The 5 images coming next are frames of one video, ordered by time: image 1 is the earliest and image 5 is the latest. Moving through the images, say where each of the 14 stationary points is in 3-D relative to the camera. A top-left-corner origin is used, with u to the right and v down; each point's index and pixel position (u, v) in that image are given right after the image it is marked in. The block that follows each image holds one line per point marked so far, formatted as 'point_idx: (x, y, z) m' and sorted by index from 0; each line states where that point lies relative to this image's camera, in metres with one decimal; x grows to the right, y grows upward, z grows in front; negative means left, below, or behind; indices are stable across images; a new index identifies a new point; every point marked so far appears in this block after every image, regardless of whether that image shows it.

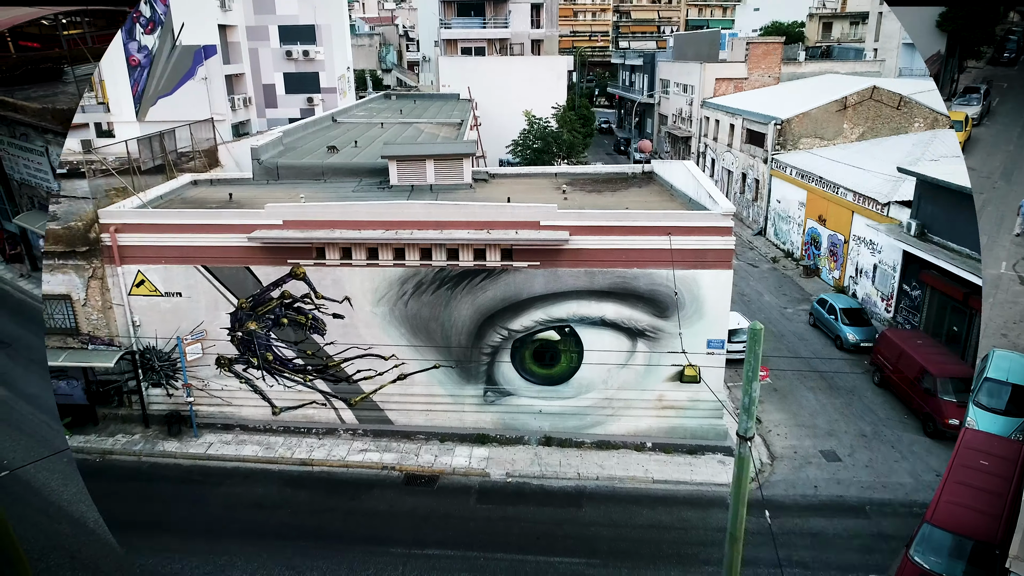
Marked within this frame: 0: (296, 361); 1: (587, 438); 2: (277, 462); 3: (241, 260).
0: (-4.7, -1.6, +14.7) m
1: (+1.6, -3.2, +14.6) m
2: (-4.9, -3.6, +14.1) m
3: (-5.6, +0.6, +14.0) m
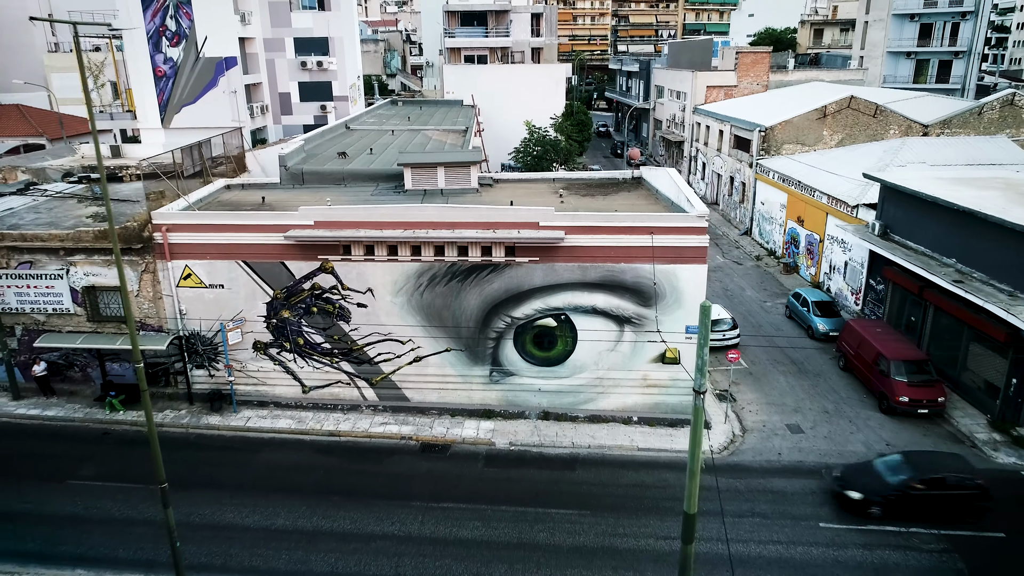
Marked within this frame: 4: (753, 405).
0: (-4.6, -1.4, +16.7) m
1: (+1.7, -3.0, +16.5) m
2: (-4.9, -3.5, +16.0) m
3: (-5.5, +0.8, +16.0) m
4: (+6.2, -3.0, +17.3) m
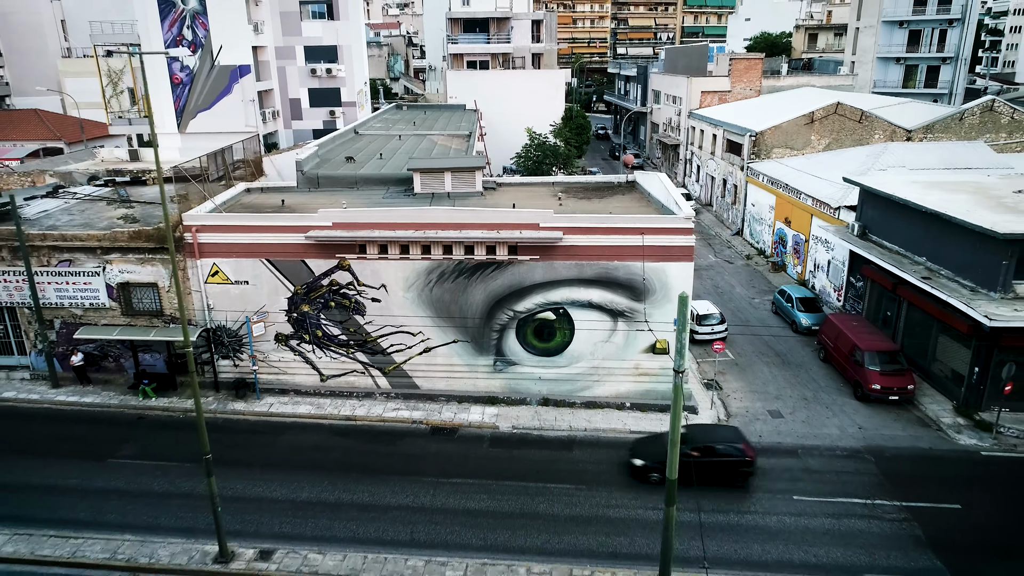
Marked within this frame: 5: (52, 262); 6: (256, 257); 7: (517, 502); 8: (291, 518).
0: (-4.6, -1.3, +18.0) m
1: (+1.7, -2.9, +17.9) m
2: (-4.8, -3.4, +17.4) m
3: (-5.4, +0.9, +17.4) m
4: (+6.3, -2.9, +18.7) m
5: (-12.3, +0.7, +18.1) m
6: (-6.6, +0.8, +17.5) m
7: (+0.1, -4.5, +14.1) m
8: (-4.4, -4.6, +13.6) m
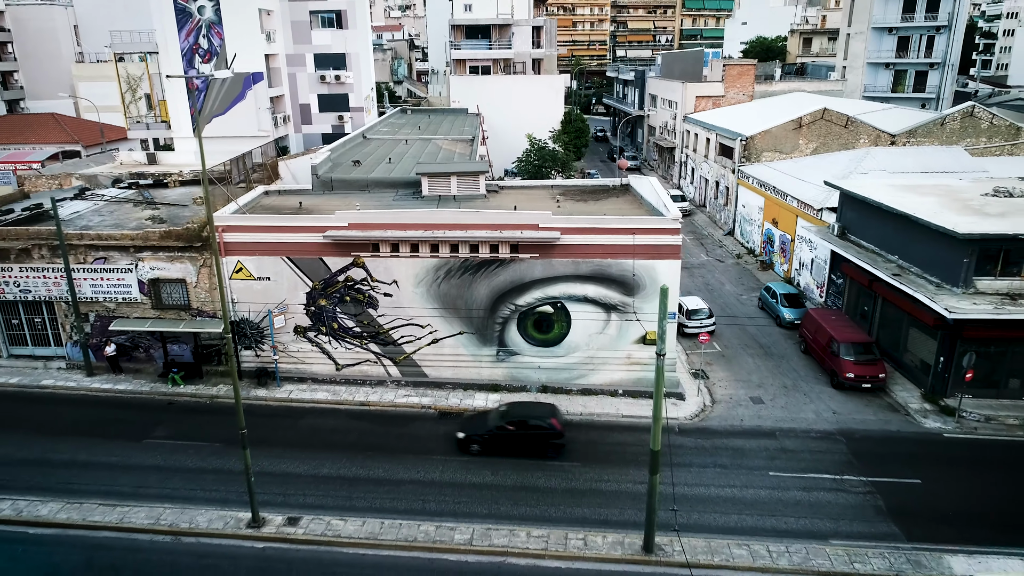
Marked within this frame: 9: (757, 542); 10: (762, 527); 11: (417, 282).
0: (-4.5, -1.2, +19.5) m
1: (+1.8, -2.8, +19.4) m
2: (-4.8, -3.2, +18.8) m
3: (-5.4, +1.0, +18.8) m
4: (+6.3, -2.8, +20.1) m
5: (-12.3, +0.8, +19.6) m
6: (-6.6, +0.9, +19.0) m
7: (+0.1, -4.3, +15.5) m
8: (-4.4, -4.5, +15.1) m
9: (+4.9, -5.1, +13.5) m
10: (+5.2, -4.9, +13.9) m
11: (-2.7, +0.2, +18.9) m
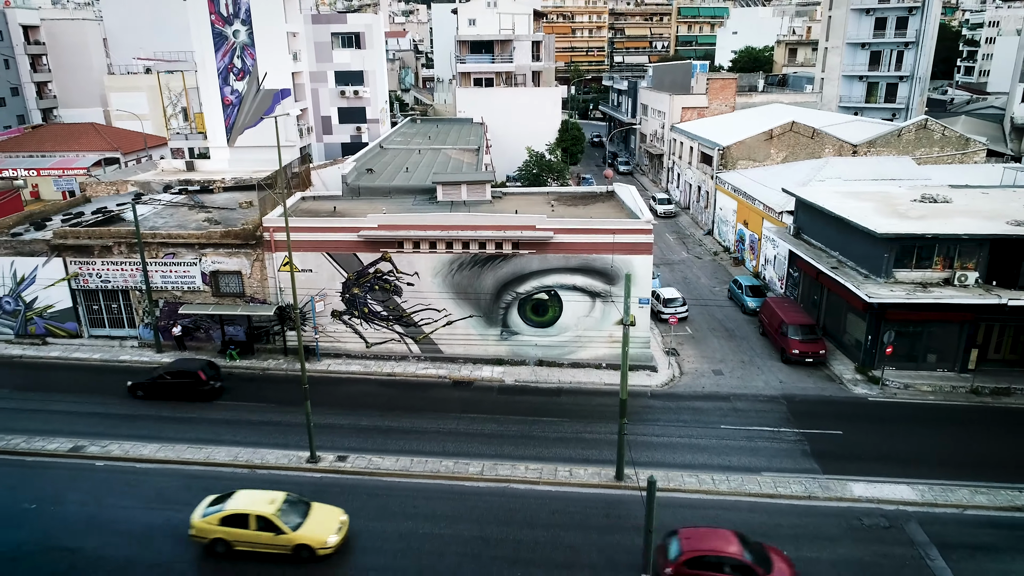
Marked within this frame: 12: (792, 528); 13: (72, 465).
0: (-4.5, -0.9, +23.3) m
1: (+1.8, -2.5, +23.2) m
2: (-4.7, -2.9, +22.7) m
3: (-5.3, +1.3, +22.7) m
4: (+6.4, -2.5, +24.0) m
5: (-12.2, +1.2, +23.4) m
6: (-6.5, +1.2, +22.8) m
7: (+0.2, -4.0, +19.4) m
8: (-4.4, -4.2, +18.9) m
9: (+5.0, -4.8, +17.4) m
10: (+5.2, -4.6, +17.8) m
11: (-2.6, +0.5, +22.7) m
12: (+6.4, -5.5, +15.4) m
13: (-11.5, -4.6, +17.7) m
